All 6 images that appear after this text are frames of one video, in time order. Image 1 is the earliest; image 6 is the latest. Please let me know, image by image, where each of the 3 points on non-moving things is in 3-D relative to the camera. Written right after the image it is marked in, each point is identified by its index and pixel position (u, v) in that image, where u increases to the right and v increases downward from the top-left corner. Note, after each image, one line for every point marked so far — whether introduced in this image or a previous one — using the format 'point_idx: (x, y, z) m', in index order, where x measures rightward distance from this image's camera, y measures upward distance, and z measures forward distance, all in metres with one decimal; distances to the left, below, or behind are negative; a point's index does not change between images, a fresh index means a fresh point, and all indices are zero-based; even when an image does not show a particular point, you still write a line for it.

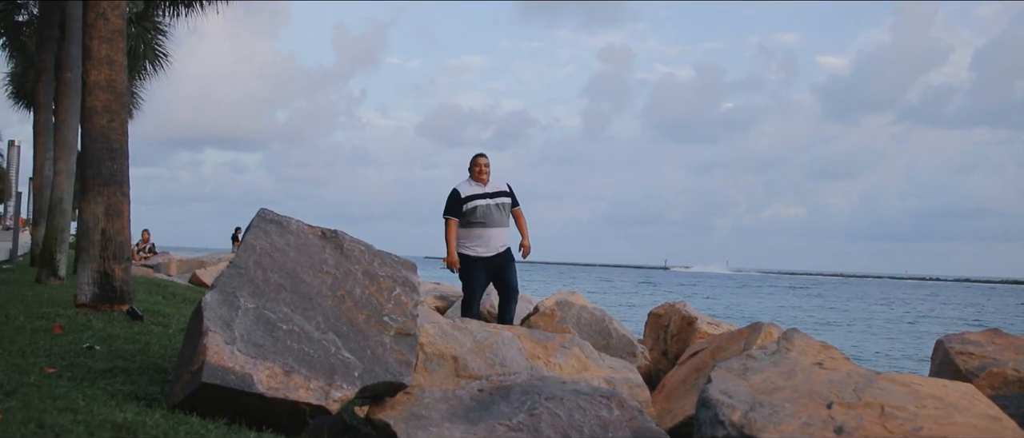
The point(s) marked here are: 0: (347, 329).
0: (-1.1, -0.7, +6.0) m
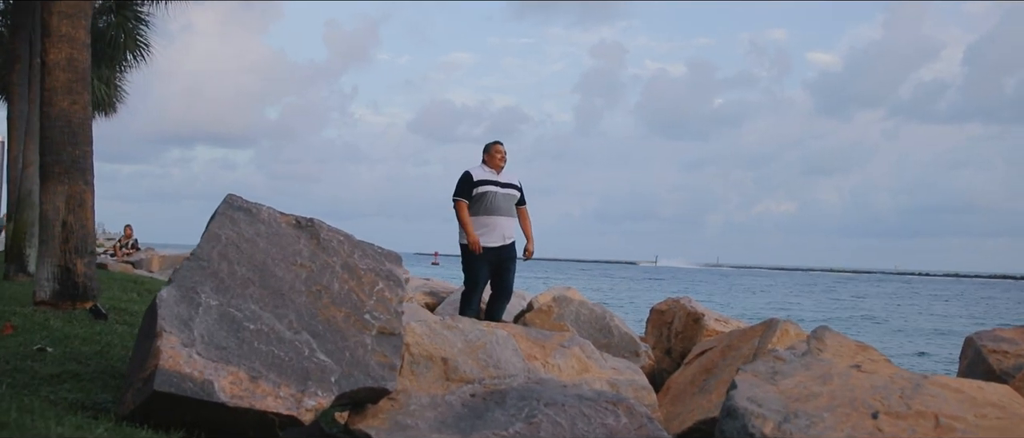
0: (-1.1, -0.6, +5.4) m
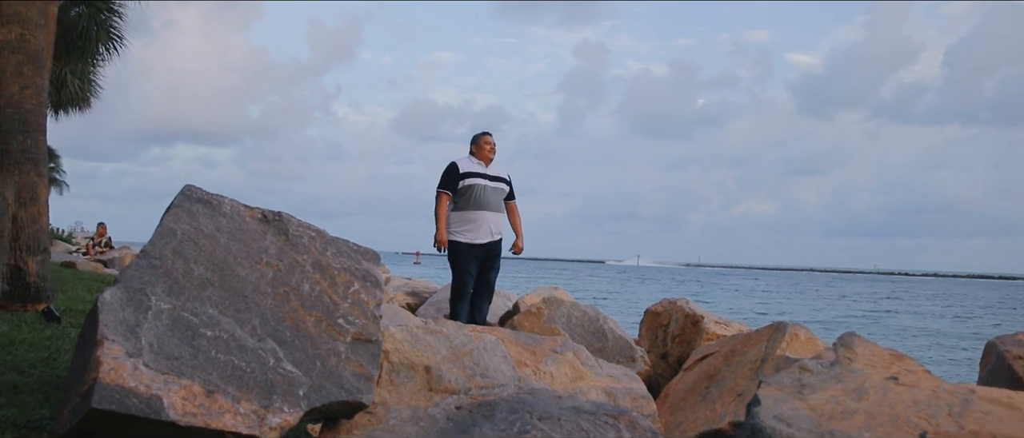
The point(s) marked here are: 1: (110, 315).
0: (-1.1, -0.6, +4.8) m
1: (-1.9, -0.4, +4.3) m
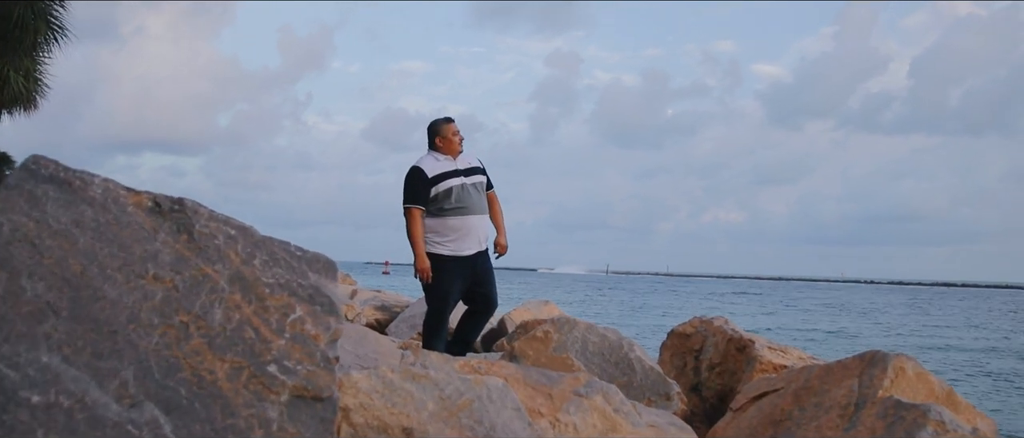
0: (-1.0, -0.6, +3.0) m
1: (-1.7, -0.4, +2.4) m
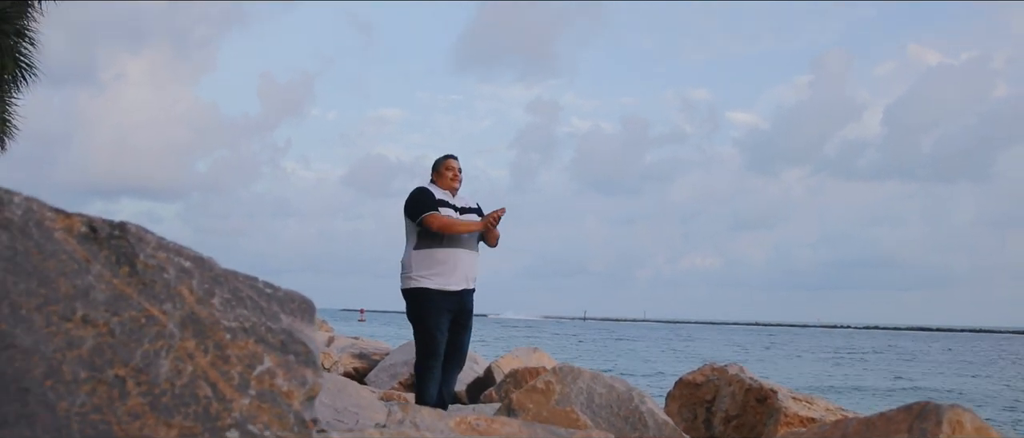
0: (-1.0, -0.6, +2.3) m
1: (-1.6, -0.4, +1.8) m
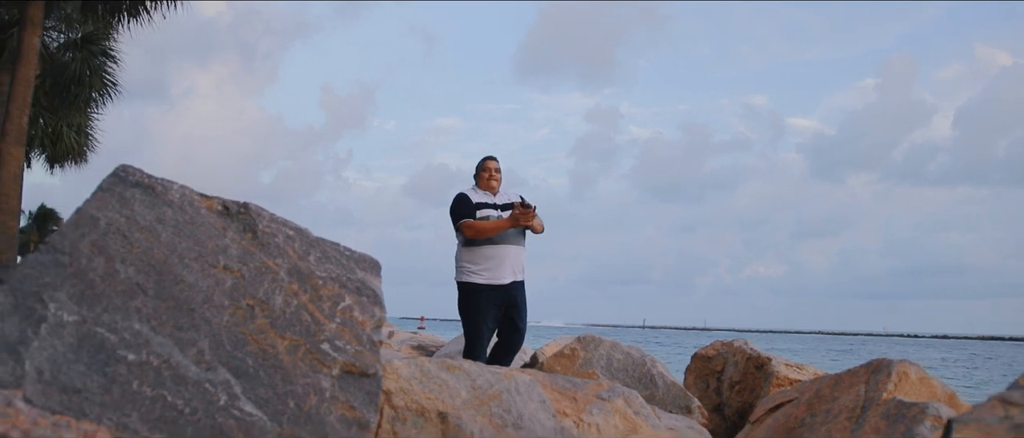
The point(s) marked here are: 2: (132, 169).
0: (-1.0, -0.5, +3.4) m
1: (-1.7, -0.3, +3.0) m
2: (-1.6, +0.2, +3.9) m
